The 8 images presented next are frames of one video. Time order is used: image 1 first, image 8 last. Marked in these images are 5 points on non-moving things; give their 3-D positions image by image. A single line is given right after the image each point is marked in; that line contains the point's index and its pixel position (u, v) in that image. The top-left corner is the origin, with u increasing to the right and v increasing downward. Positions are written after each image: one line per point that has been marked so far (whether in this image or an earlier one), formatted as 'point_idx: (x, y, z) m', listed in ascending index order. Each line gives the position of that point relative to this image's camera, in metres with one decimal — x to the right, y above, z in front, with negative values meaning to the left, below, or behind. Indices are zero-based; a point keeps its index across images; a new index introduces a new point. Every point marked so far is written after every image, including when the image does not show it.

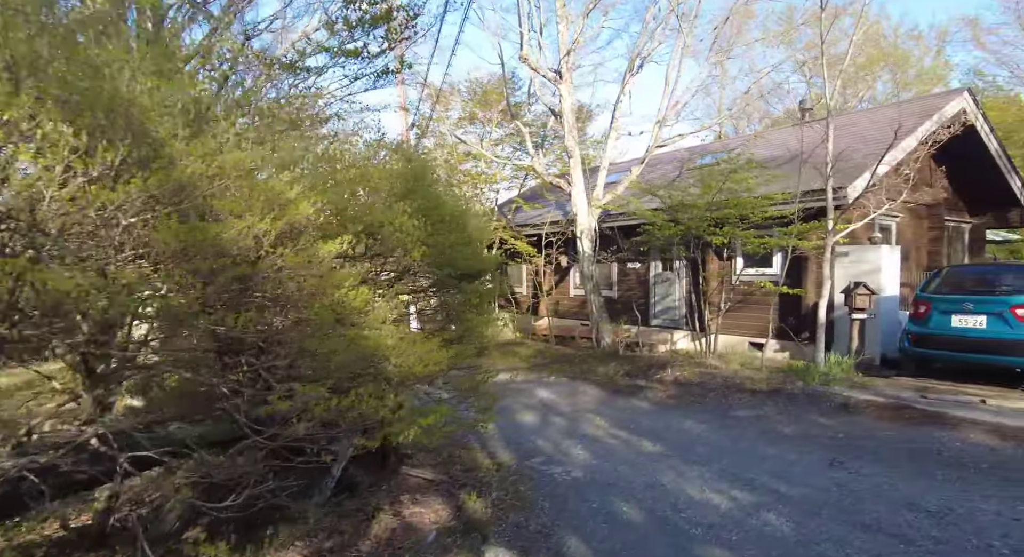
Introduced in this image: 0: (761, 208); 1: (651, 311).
0: (+3.7, +1.2, +7.5) m
1: (+3.1, -0.8, +11.5) m
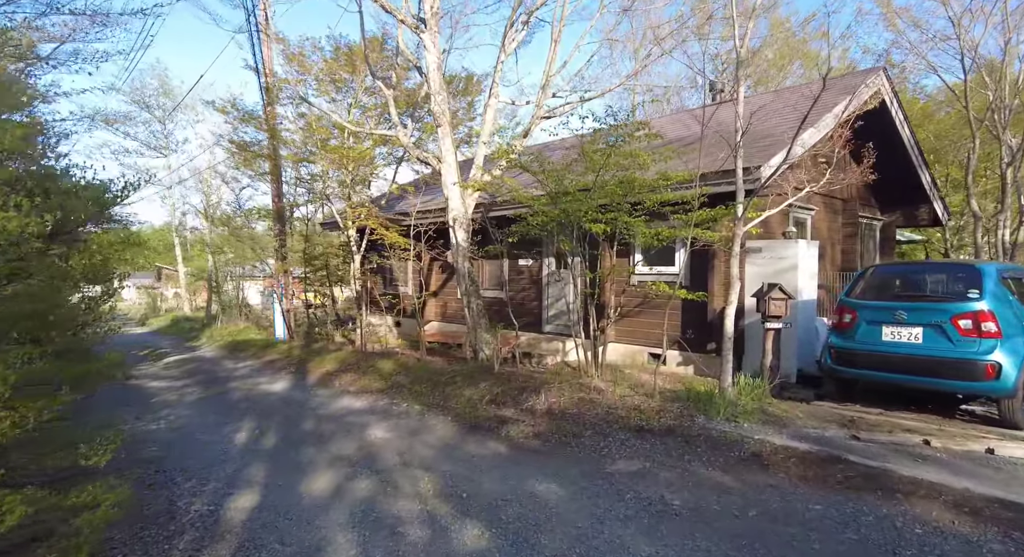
0: (+1.7, +1.2, +6.0) m
1: (+0.6, -0.8, +9.8) m
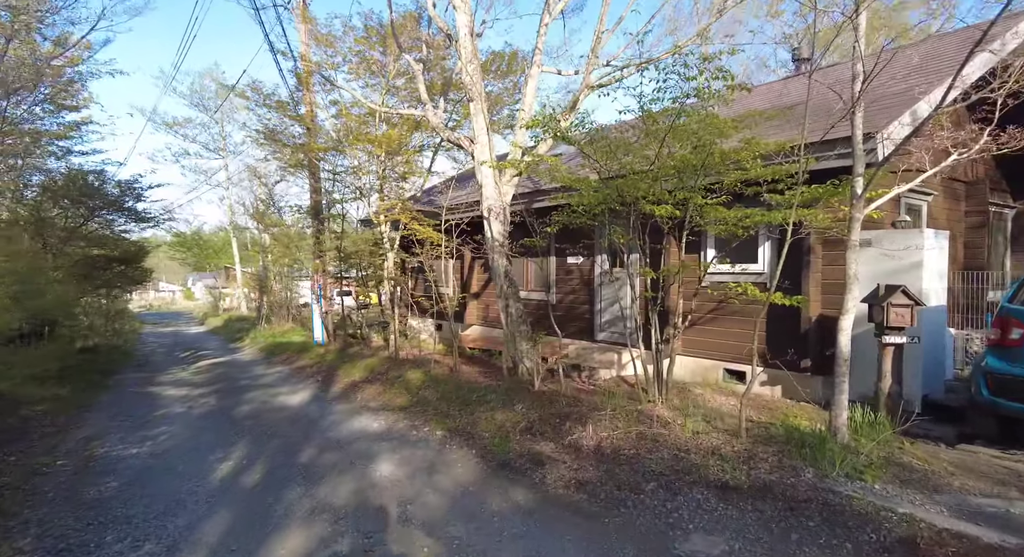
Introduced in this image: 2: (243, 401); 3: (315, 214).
0: (+2.1, +1.2, +4.6) m
1: (+1.4, -0.8, +8.6) m
2: (-3.6, -1.7, +6.7) m
3: (-4.4, +1.4, +11.0) m
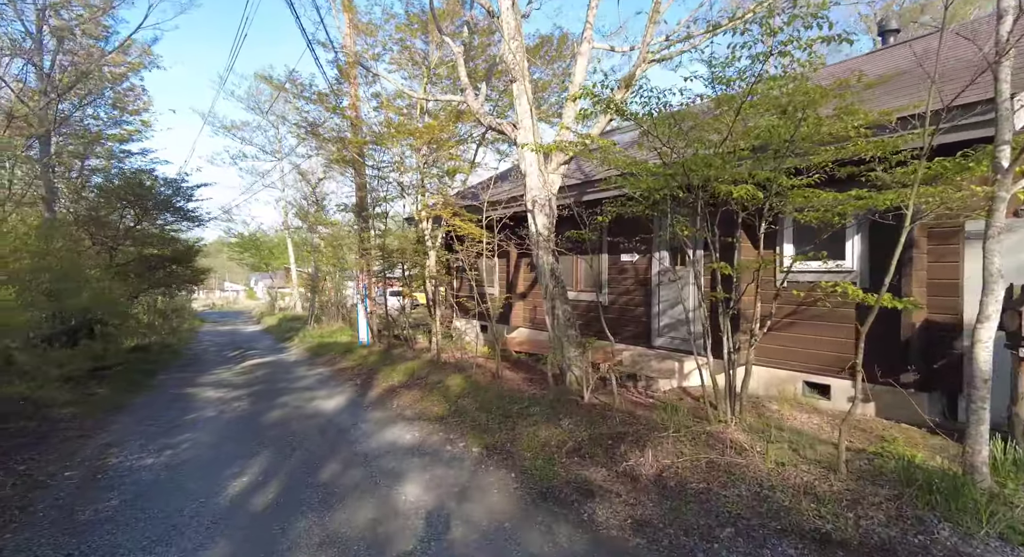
0: (+2.5, +1.2, +3.8) m
1: (+2.2, -0.8, +7.8) m
2: (-3.0, -1.6, +6.4) m
3: (-3.3, +1.4, +10.8) m
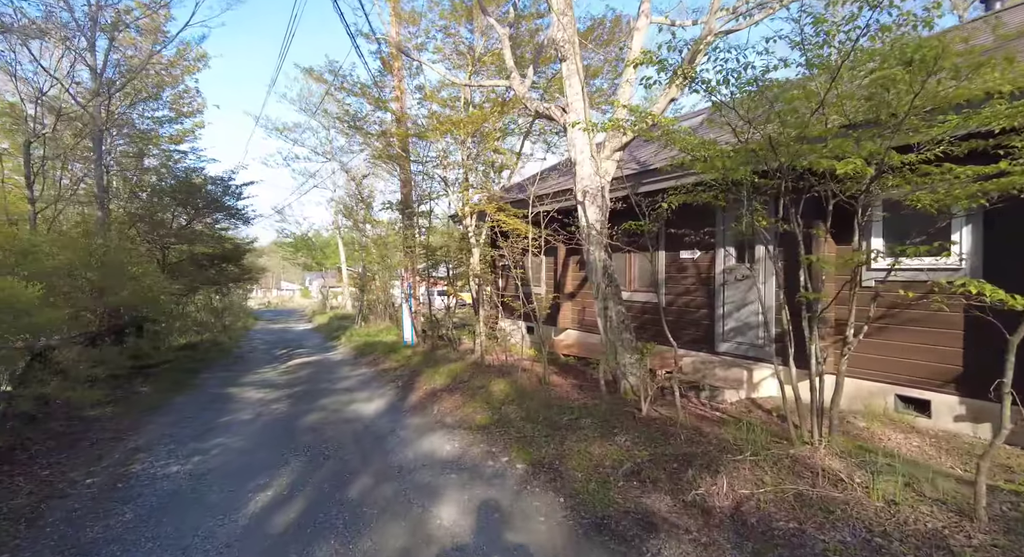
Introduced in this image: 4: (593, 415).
0: (+2.8, +1.2, +3.0) m
1: (+2.9, -0.8, +7.0) m
2: (-2.5, -1.6, +6.2) m
3: (-2.3, +1.5, +10.6) m
4: (+0.8, -1.4, +5.2) m
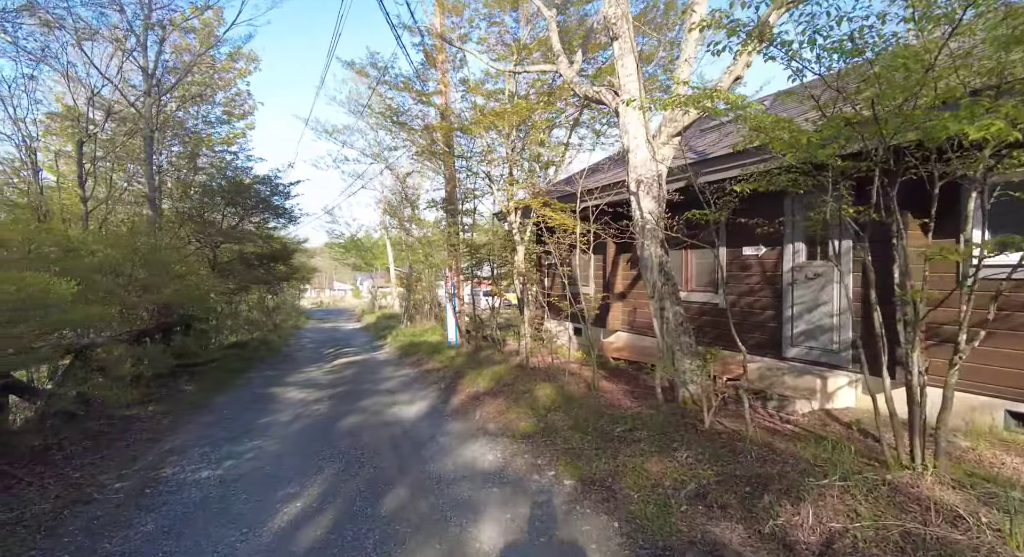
0: (+3.0, +1.2, +2.4) m
1: (+3.5, -0.7, +6.4) m
2: (-1.9, -1.6, +6.0) m
3: (-1.4, +1.5, +10.3) m
4: (+1.3, -1.4, +4.7) m
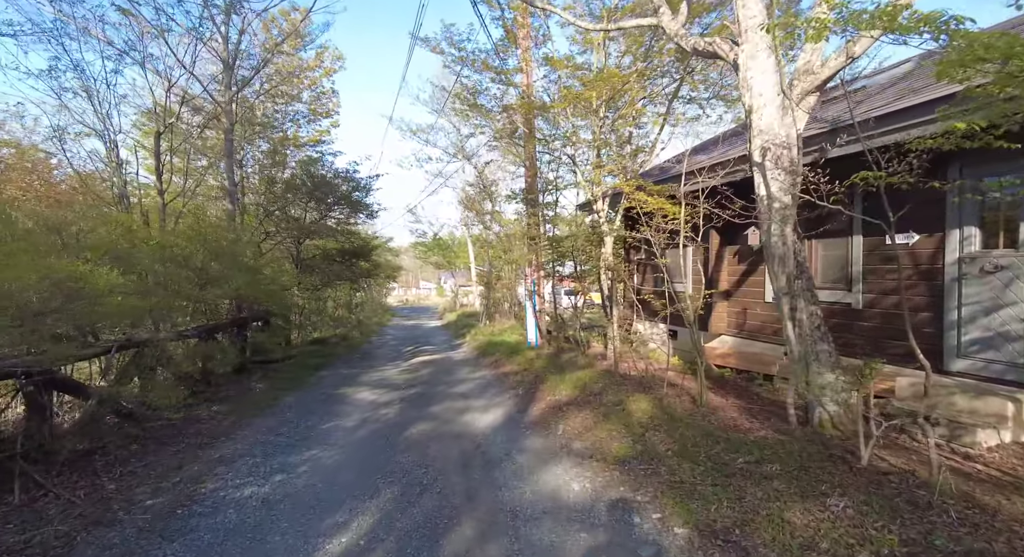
0: (+3.3, +1.3, +1.1) m
1: (+4.4, -0.6, +4.9) m
2: (-1.0, -1.5, +5.4) m
3: (+0.3, +1.6, +9.6) m
4: (+2.0, -1.3, +3.6) m
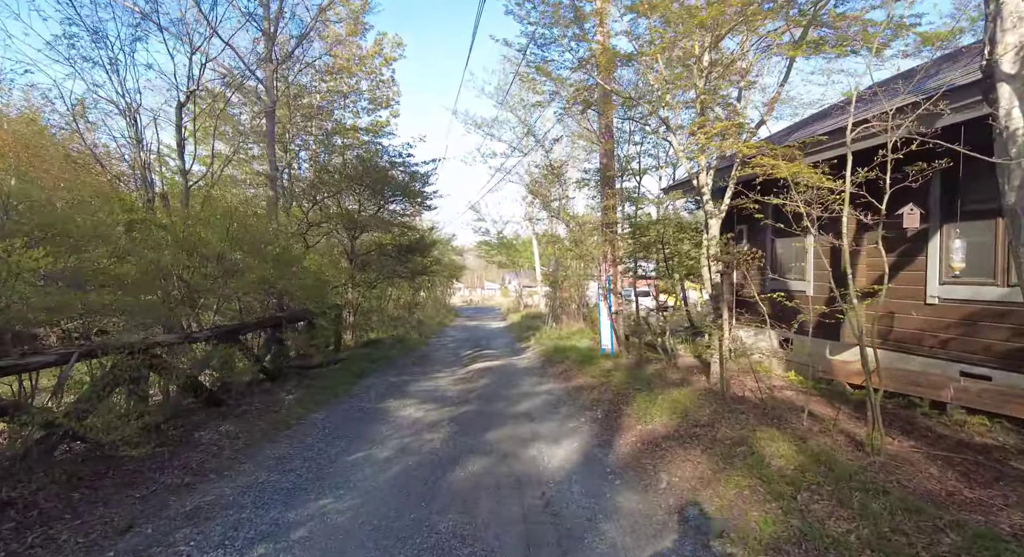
0: (+3.4, +1.4, -0.6) m
1: (+5.0, -0.6, +3.0) m
2: (-0.3, -1.4, +4.2) m
3: (+1.5, +1.6, +8.3) m
4: (+2.4, -1.2, +2.1) m
